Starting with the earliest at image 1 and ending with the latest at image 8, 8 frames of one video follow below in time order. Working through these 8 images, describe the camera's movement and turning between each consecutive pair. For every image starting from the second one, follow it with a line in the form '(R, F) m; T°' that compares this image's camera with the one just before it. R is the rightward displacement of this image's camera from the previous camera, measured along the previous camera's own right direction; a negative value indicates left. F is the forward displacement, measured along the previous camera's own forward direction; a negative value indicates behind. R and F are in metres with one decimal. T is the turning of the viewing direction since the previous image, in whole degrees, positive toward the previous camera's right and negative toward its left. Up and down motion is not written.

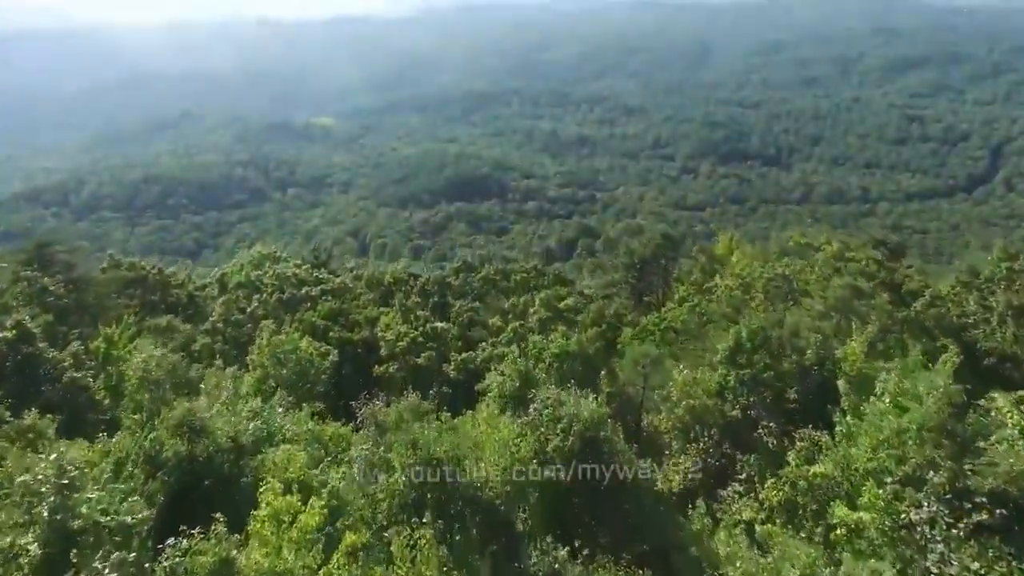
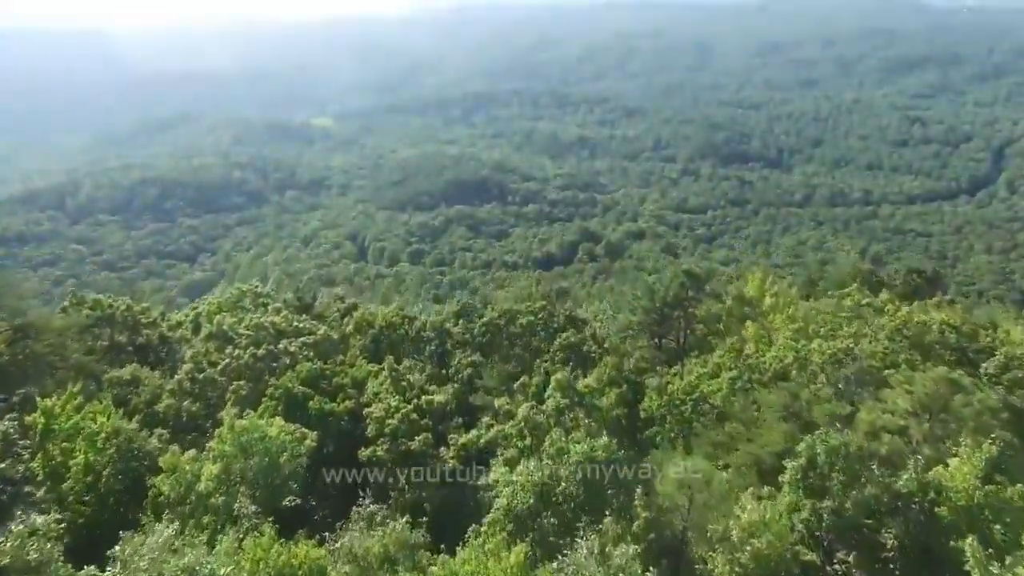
(0.0, +0.5) m; 0°
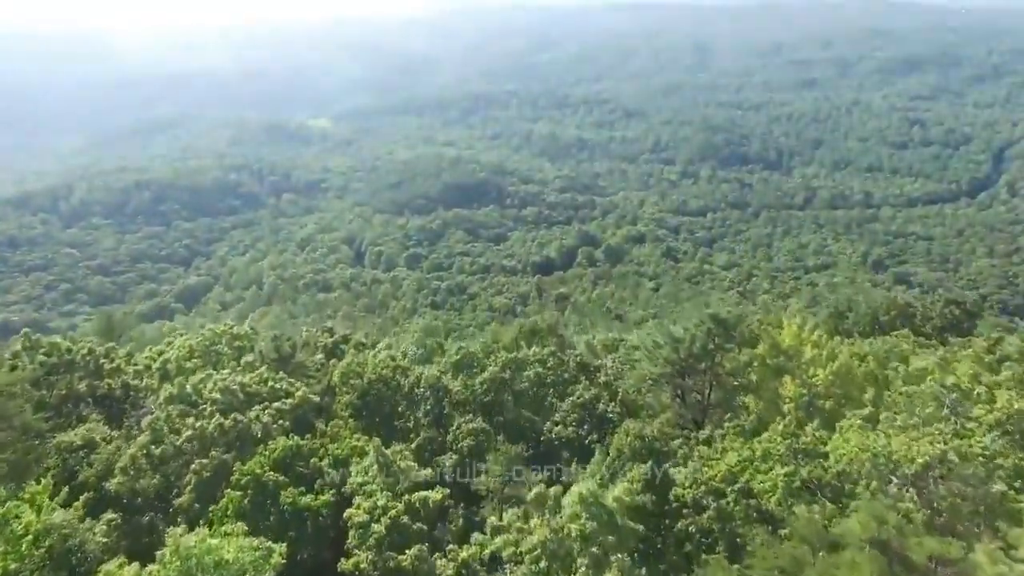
(0.0, +0.5) m; 0°
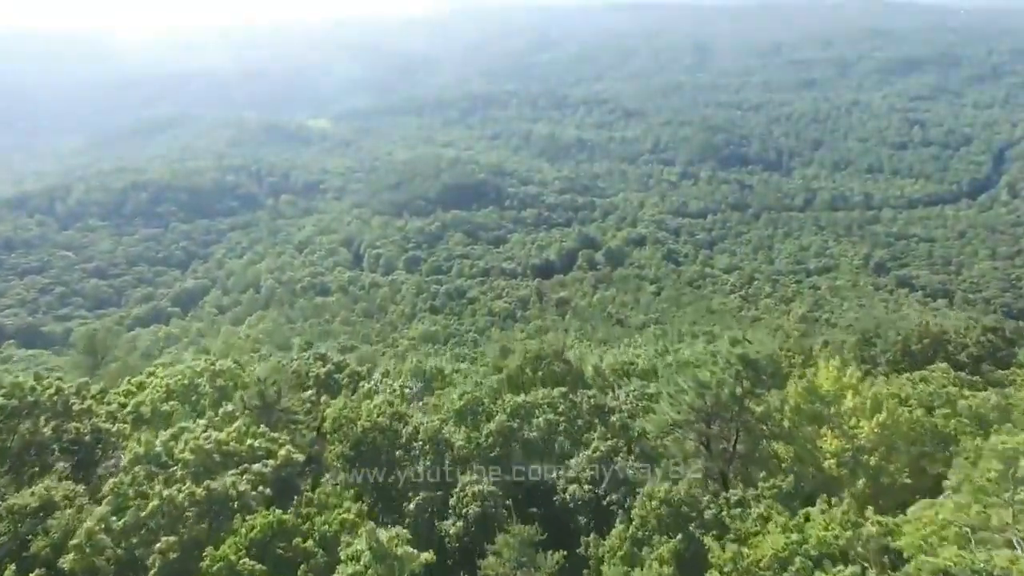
(0.0, +0.4) m; 0°
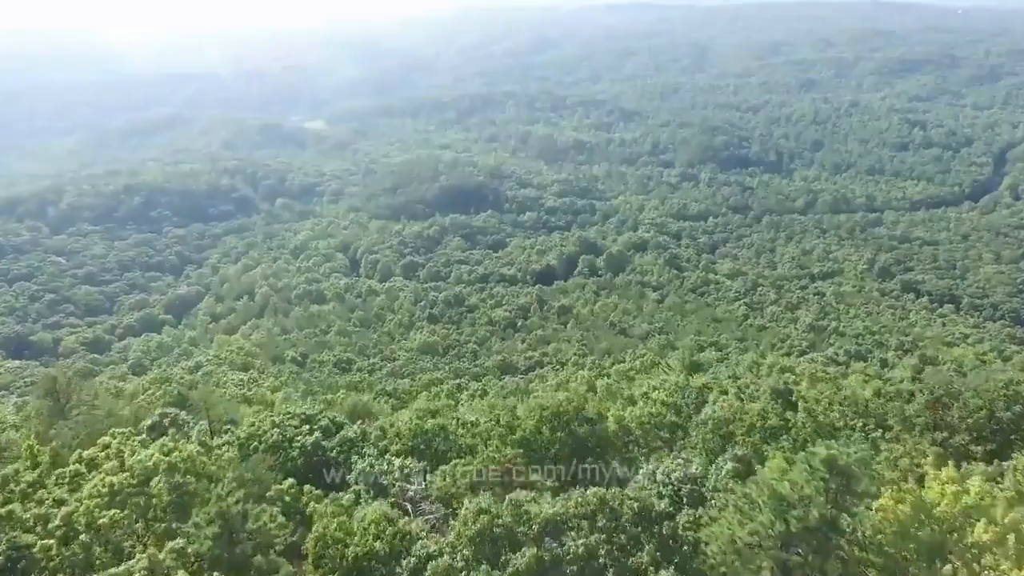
(-0.1, +0.8) m; 0°
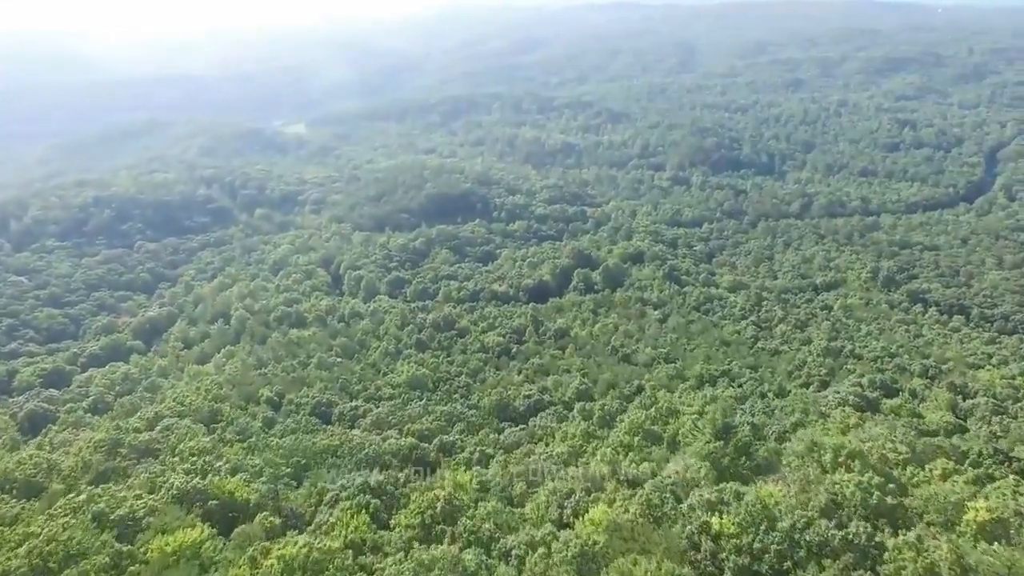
(-0.3, +2.2) m; +1°
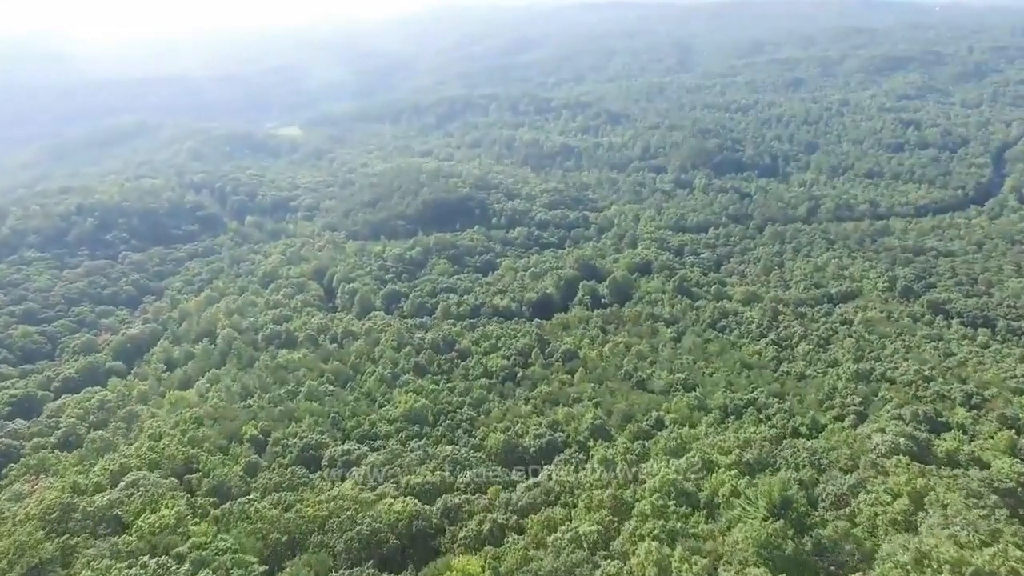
(-0.3, +2.1) m; 0°
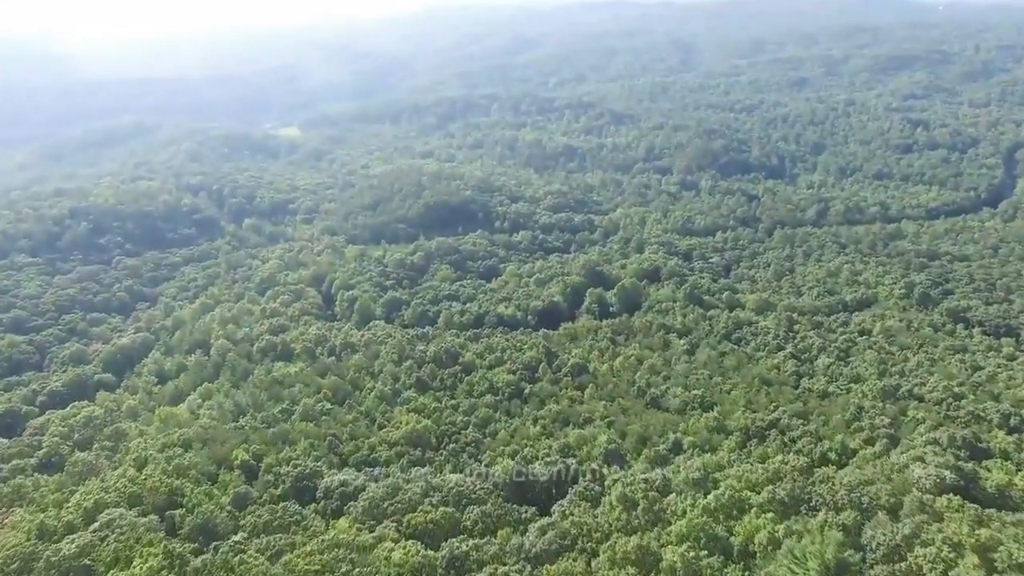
(-0.2, +1.4) m; 0°
